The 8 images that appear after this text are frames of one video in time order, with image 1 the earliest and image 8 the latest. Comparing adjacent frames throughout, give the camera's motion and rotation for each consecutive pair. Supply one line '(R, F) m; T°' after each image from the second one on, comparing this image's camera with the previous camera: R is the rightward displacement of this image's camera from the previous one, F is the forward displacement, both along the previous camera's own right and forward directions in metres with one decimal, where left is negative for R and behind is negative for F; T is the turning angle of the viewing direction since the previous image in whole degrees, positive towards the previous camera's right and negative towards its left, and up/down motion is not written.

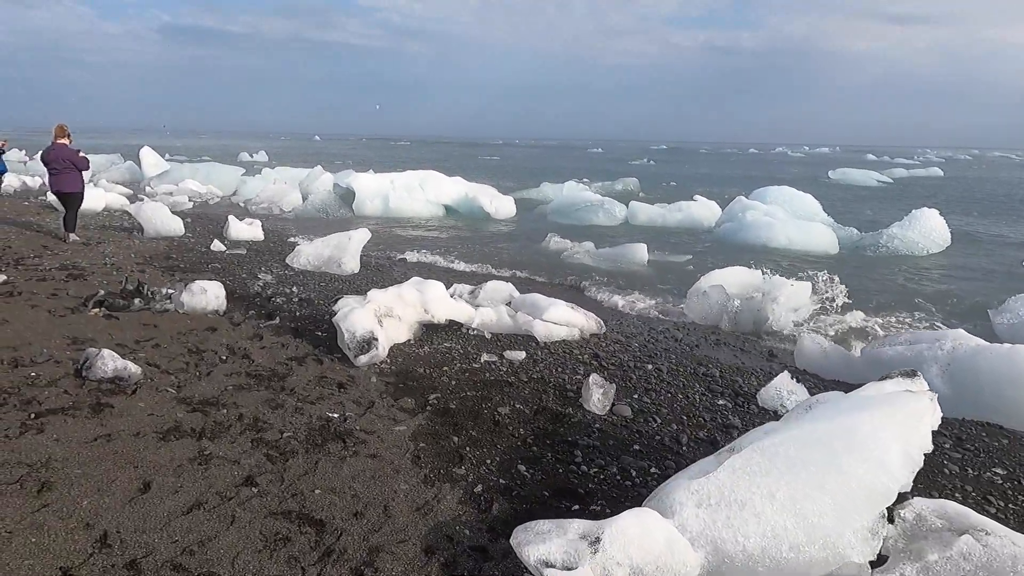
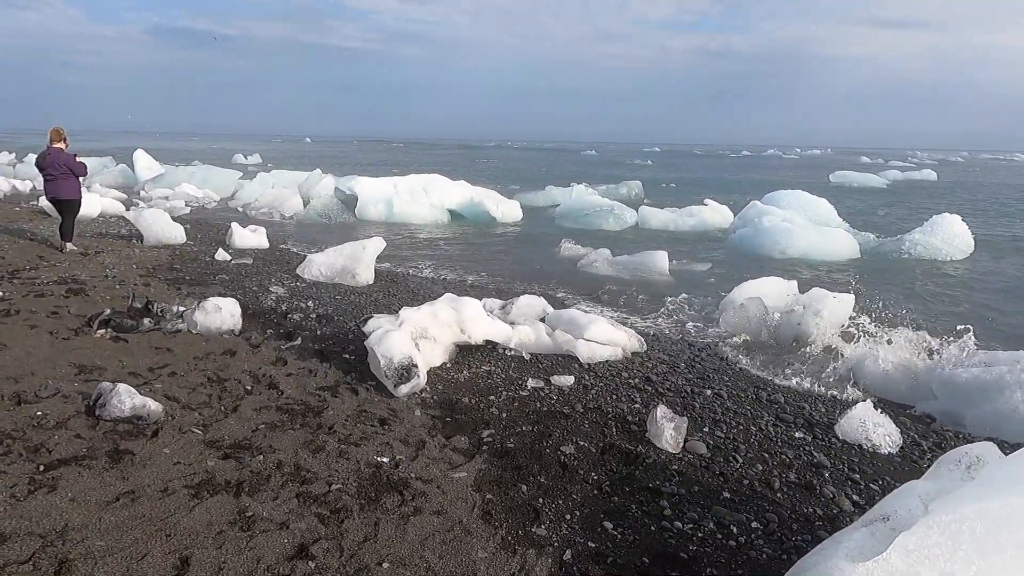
(-0.4, +0.4) m; +1°
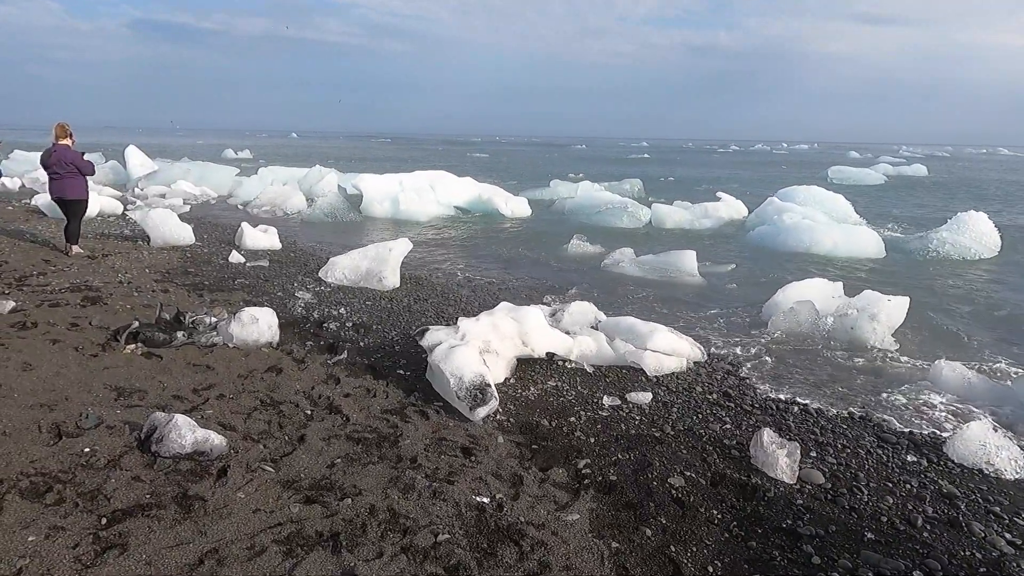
(-0.5, +0.4) m; +1°
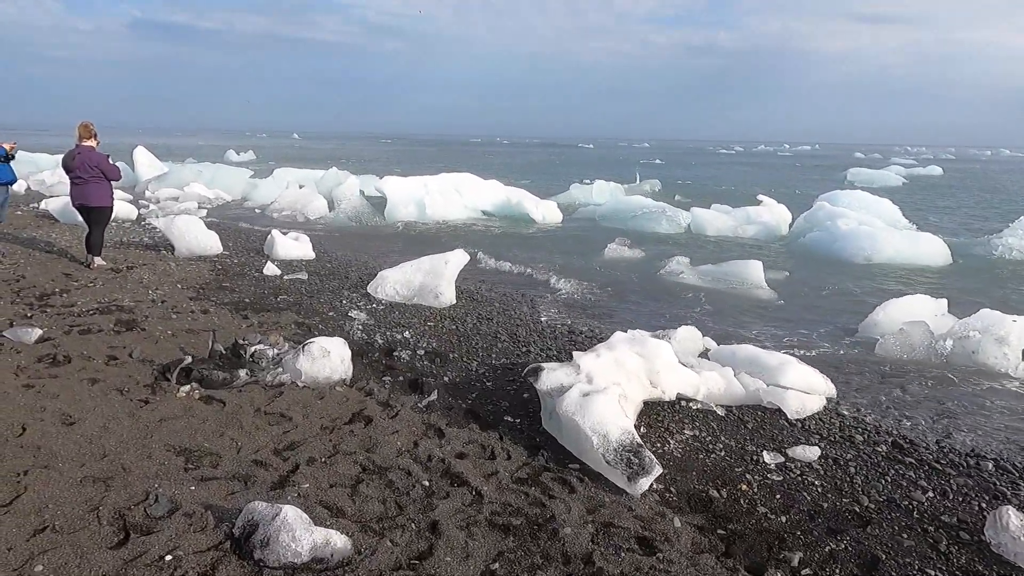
(-0.7, +0.7) m; 0°
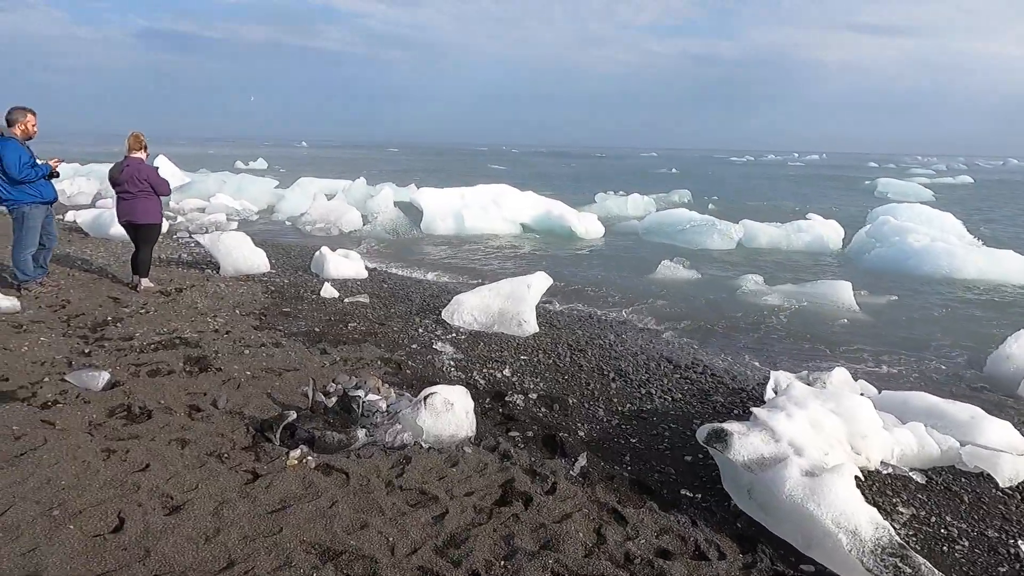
(-0.8, +0.6) m; 0°
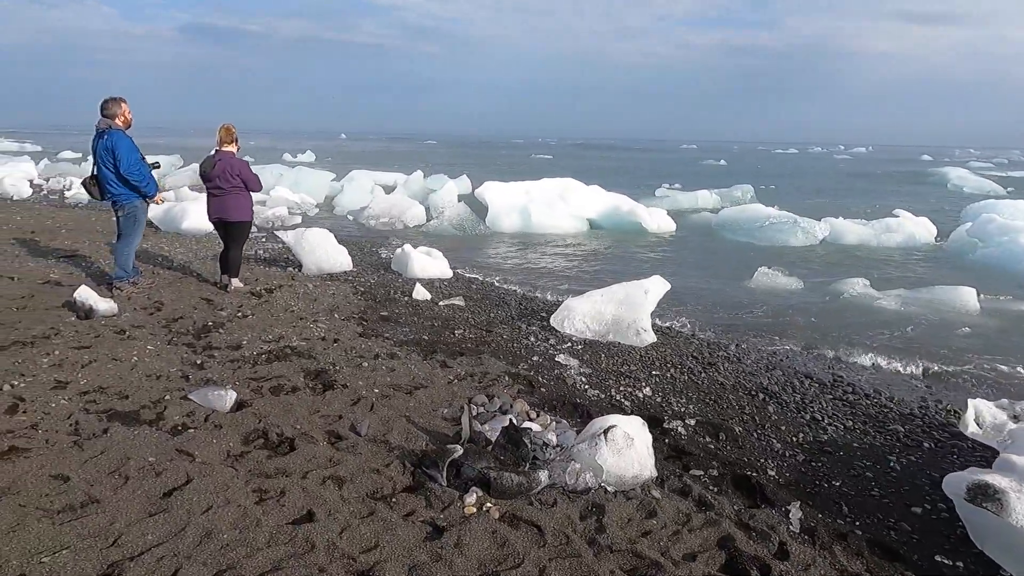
(-0.7, +0.5) m; -3°
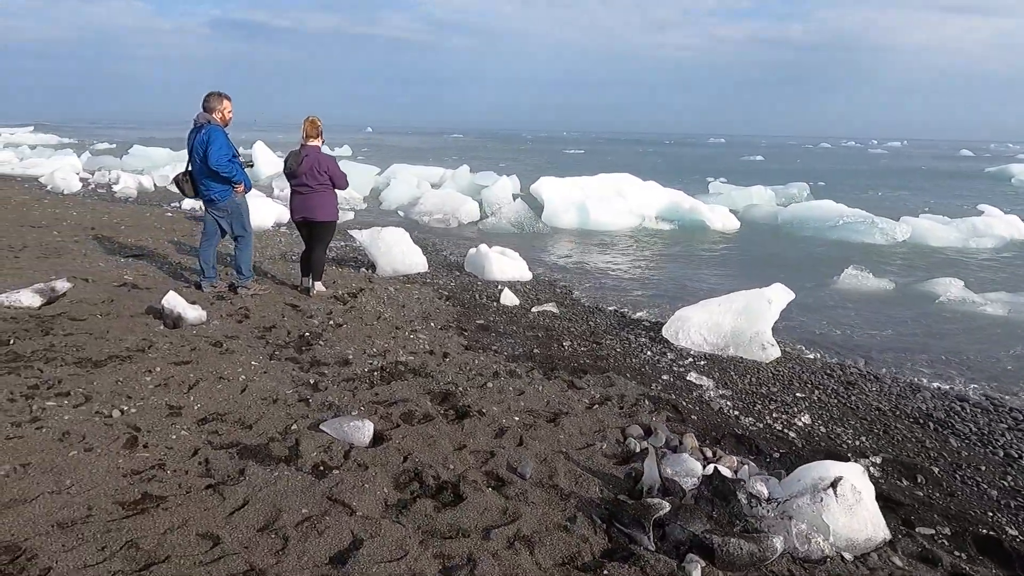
(-0.7, +0.5) m; -2°
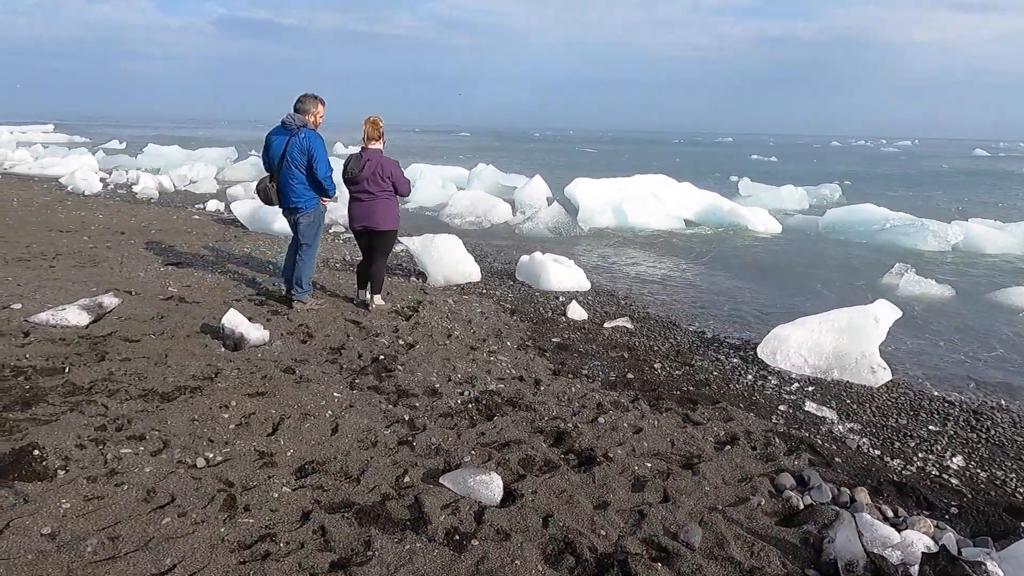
(-0.6, +0.4) m; 0°
